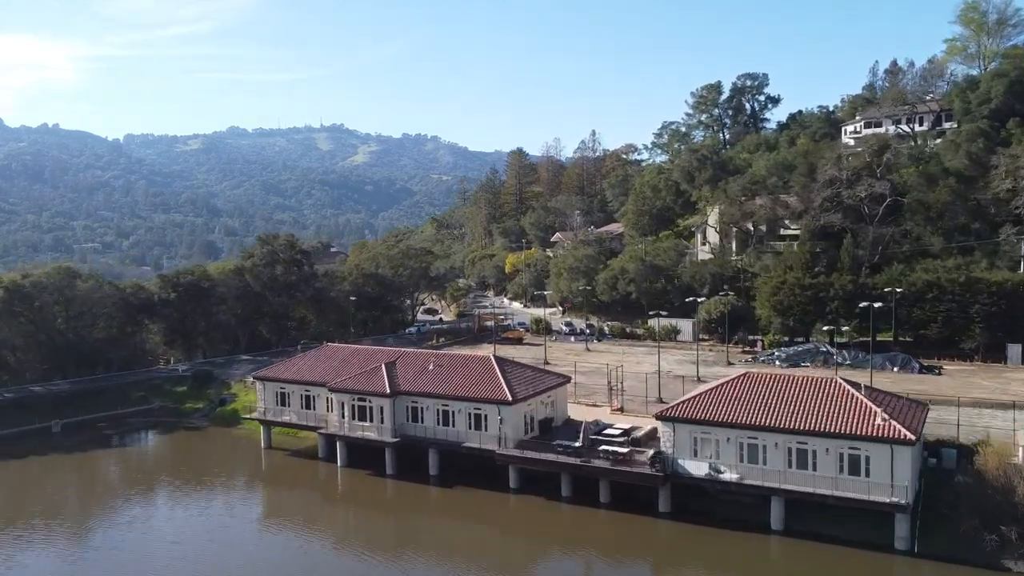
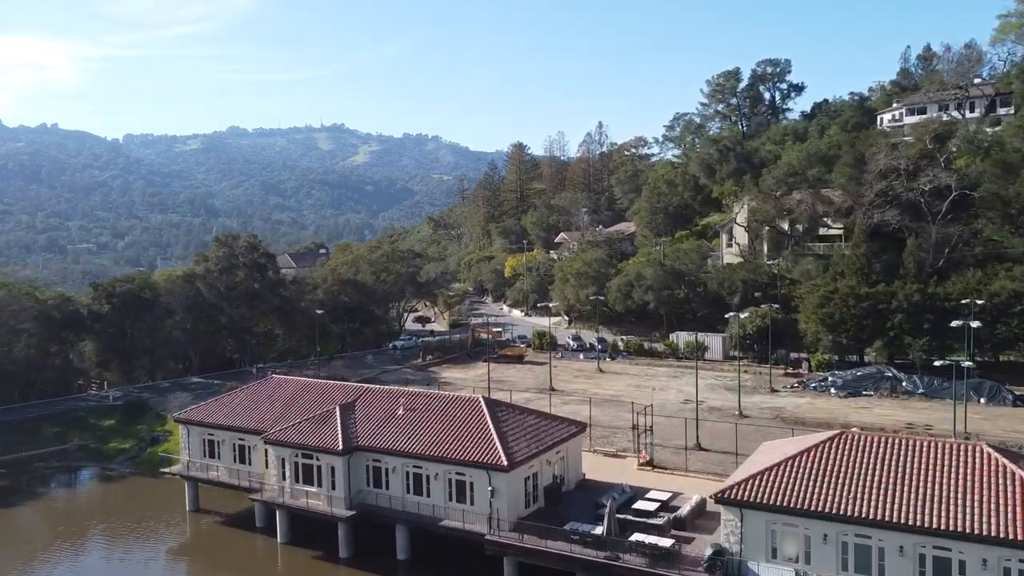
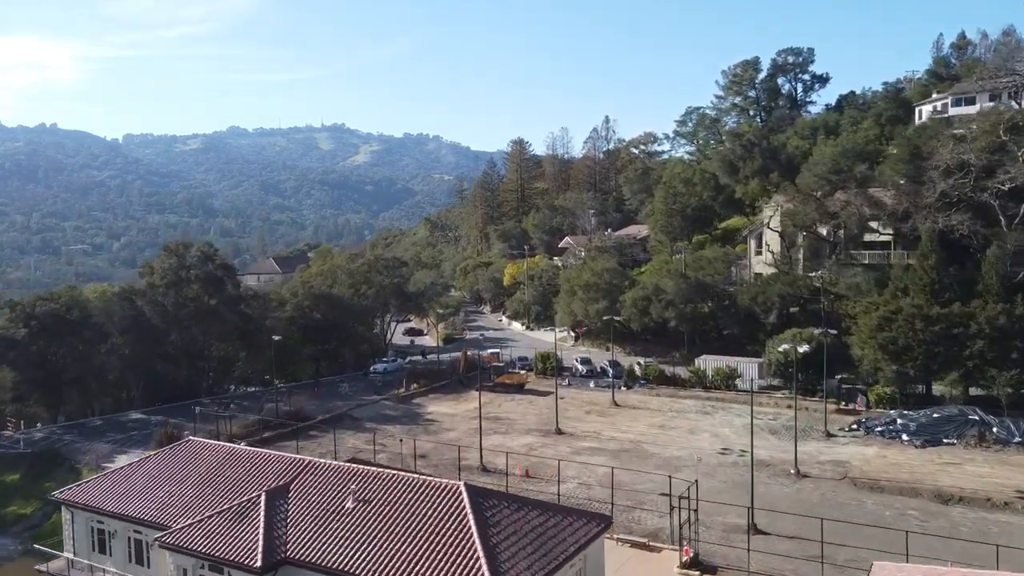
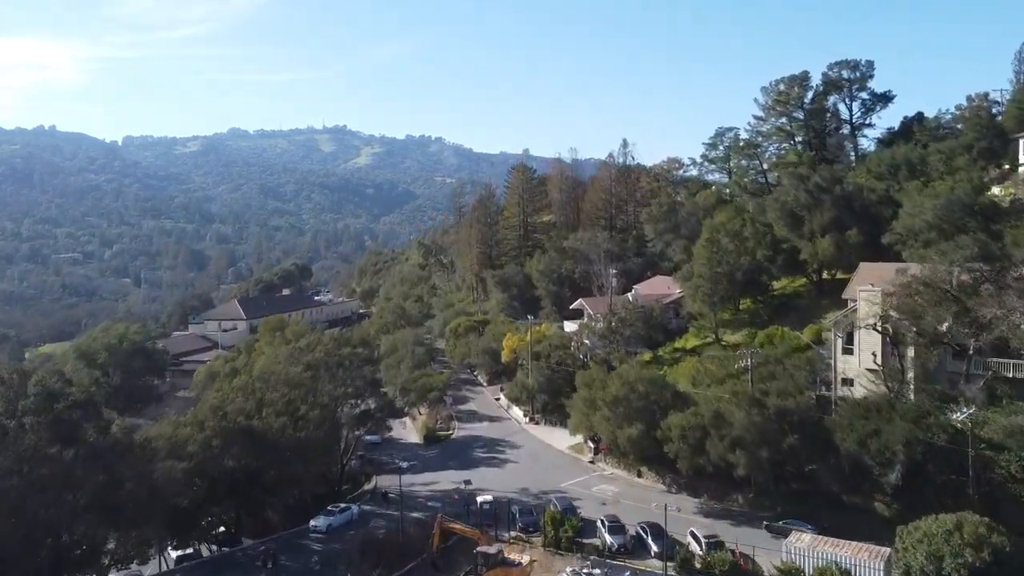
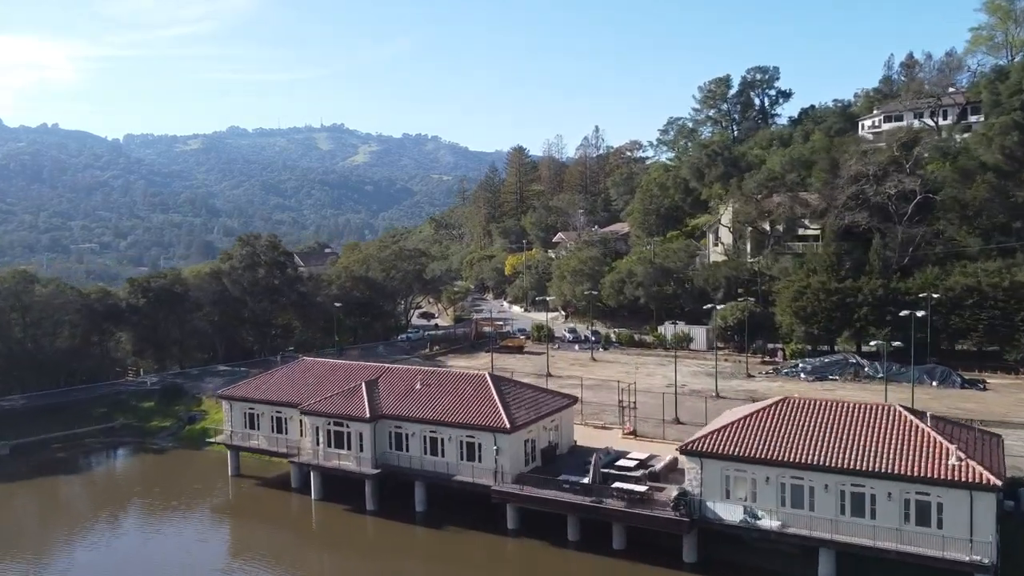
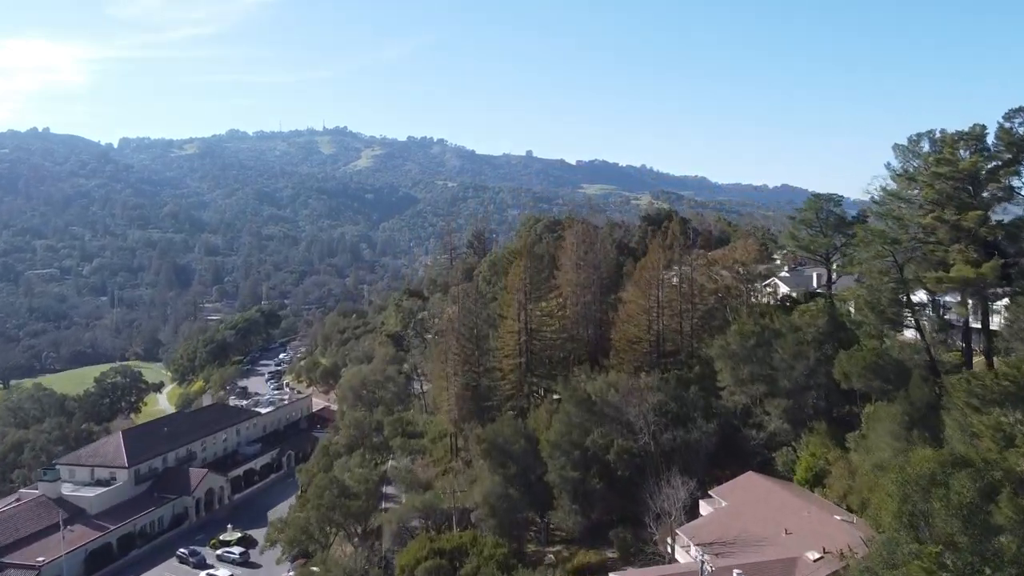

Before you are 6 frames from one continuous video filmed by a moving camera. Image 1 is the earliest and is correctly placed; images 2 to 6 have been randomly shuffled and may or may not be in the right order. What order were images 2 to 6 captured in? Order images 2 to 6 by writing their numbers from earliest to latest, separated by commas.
5, 2, 3, 4, 6
